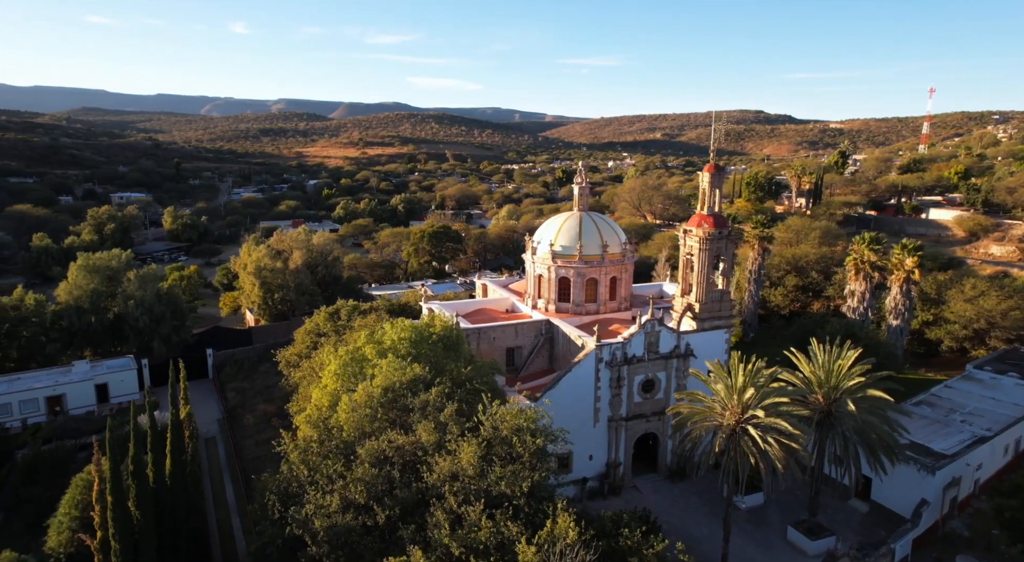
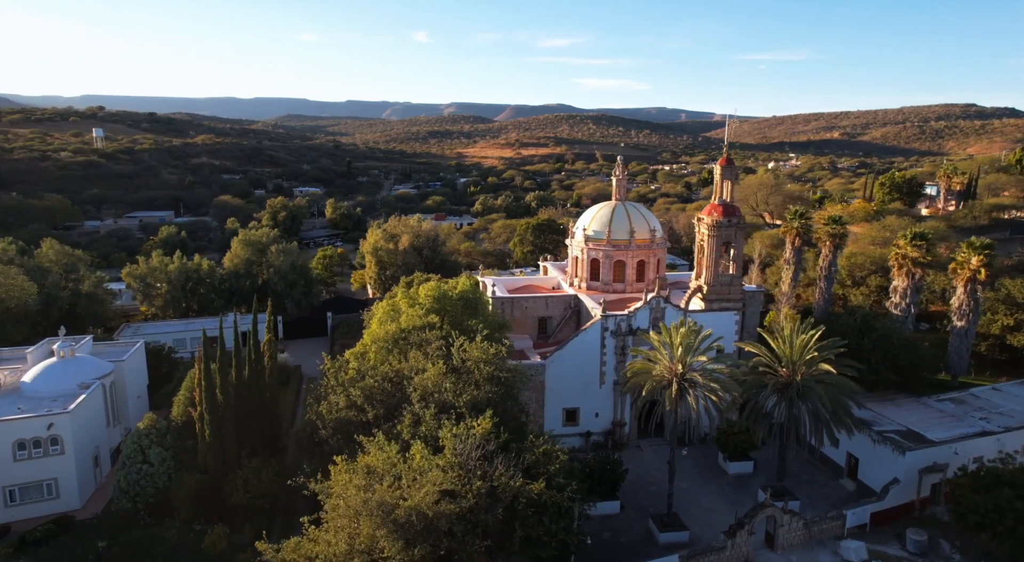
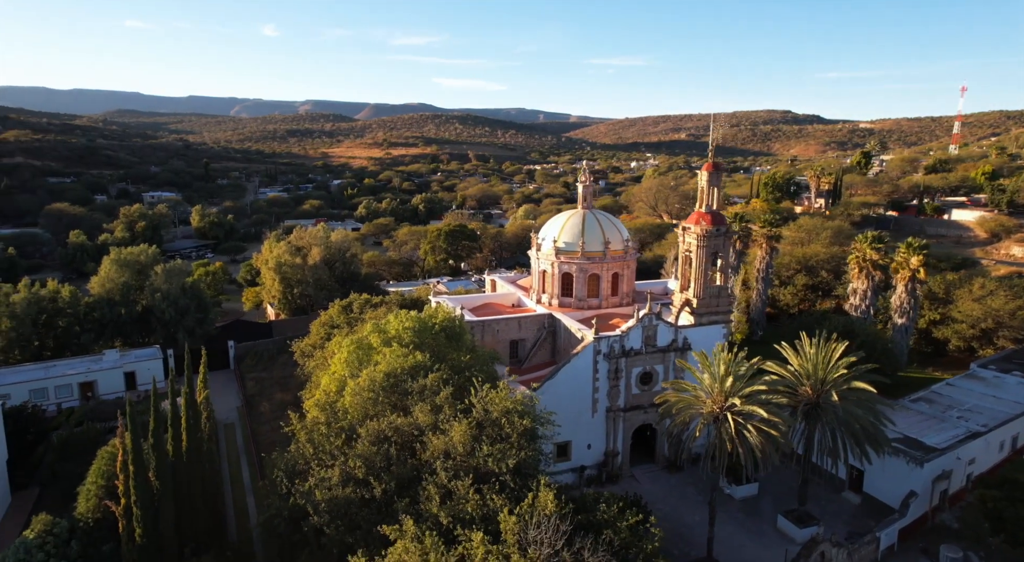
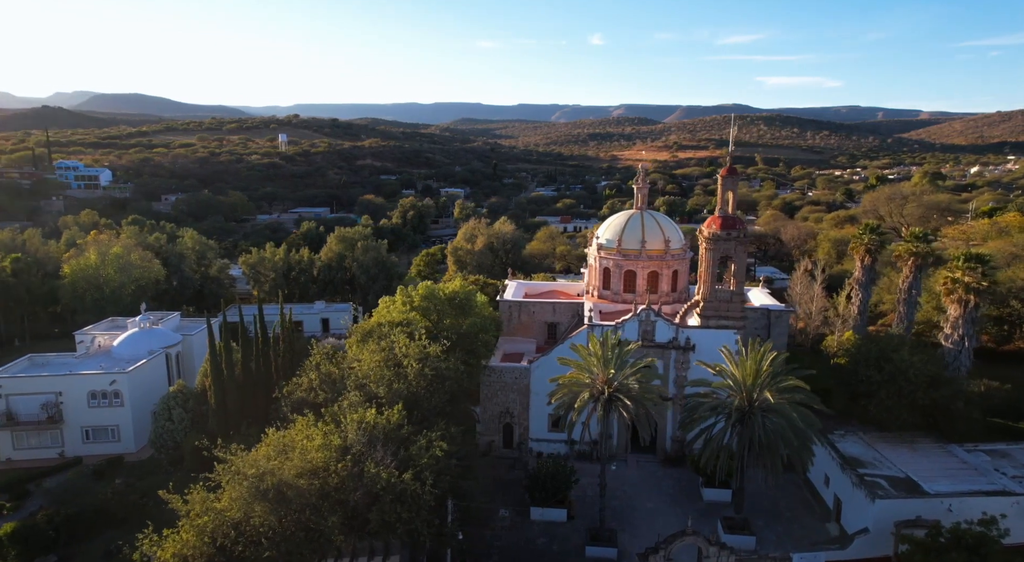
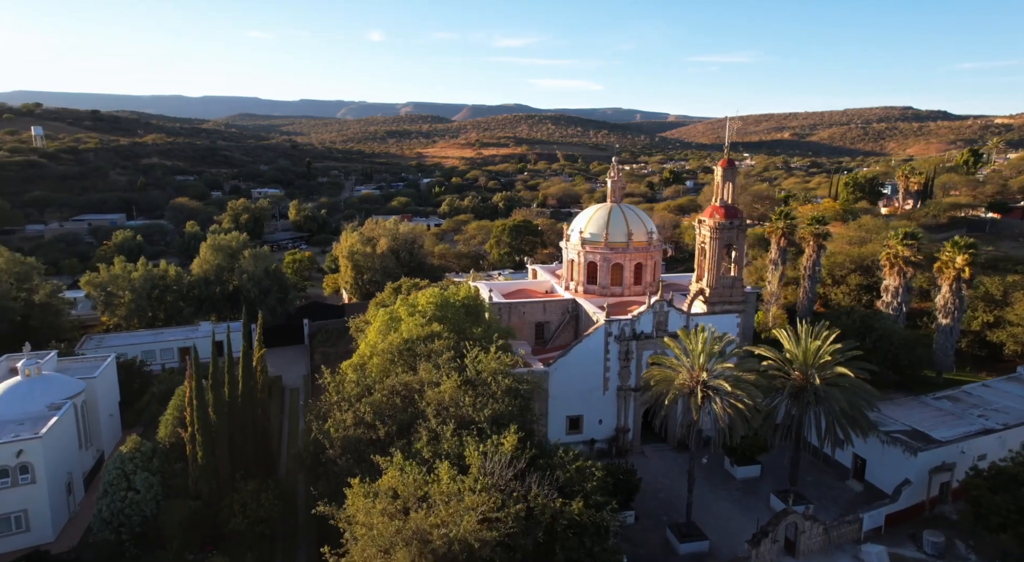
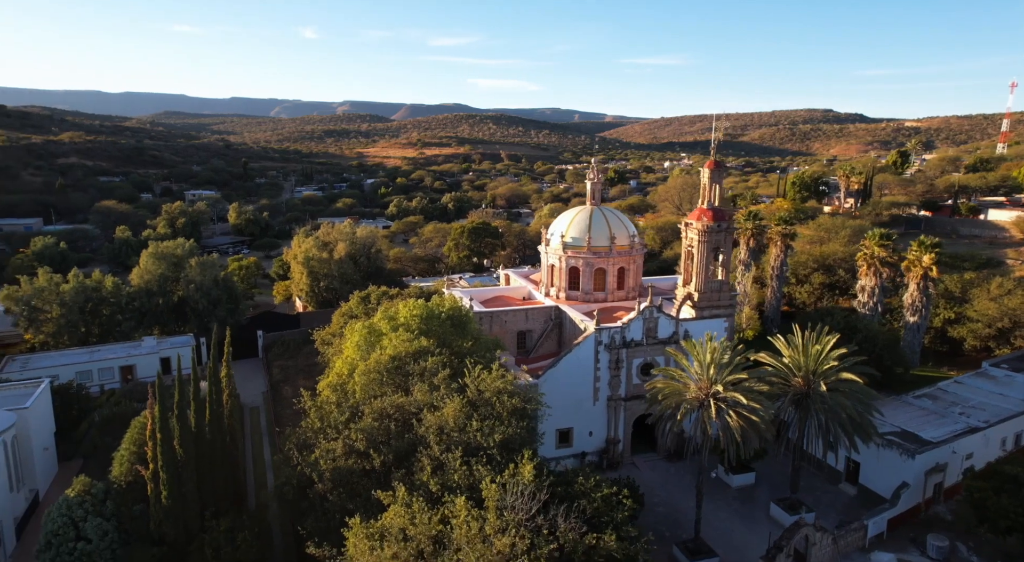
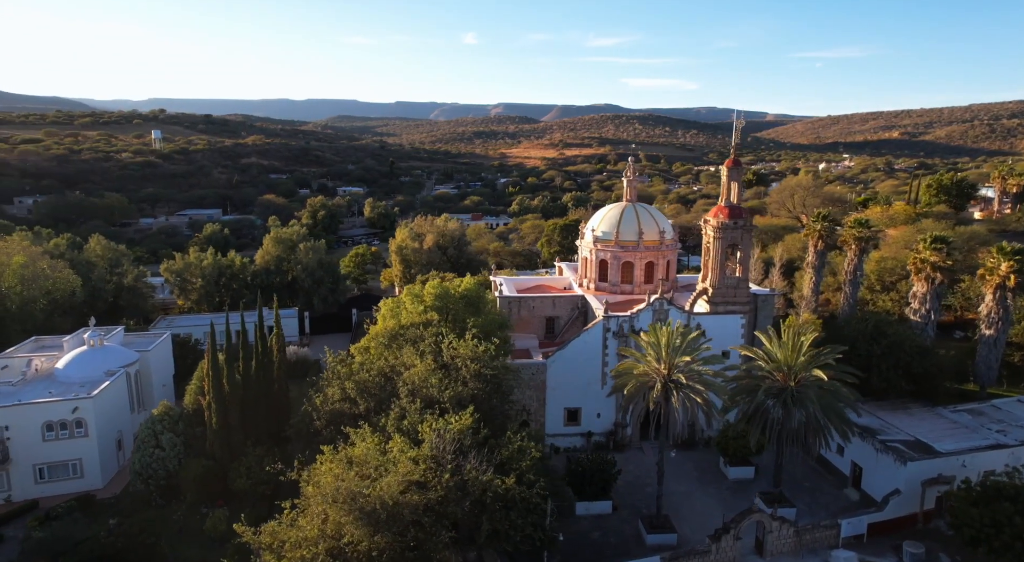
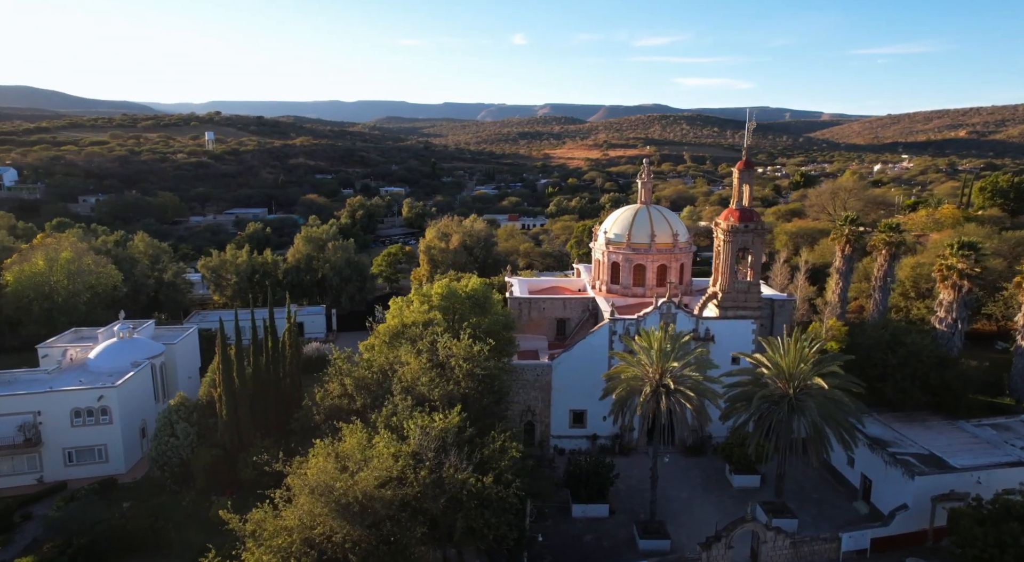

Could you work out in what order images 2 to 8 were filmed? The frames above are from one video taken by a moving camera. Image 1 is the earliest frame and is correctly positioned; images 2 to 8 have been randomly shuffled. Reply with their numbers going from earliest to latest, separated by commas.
3, 6, 5, 2, 7, 8, 4
